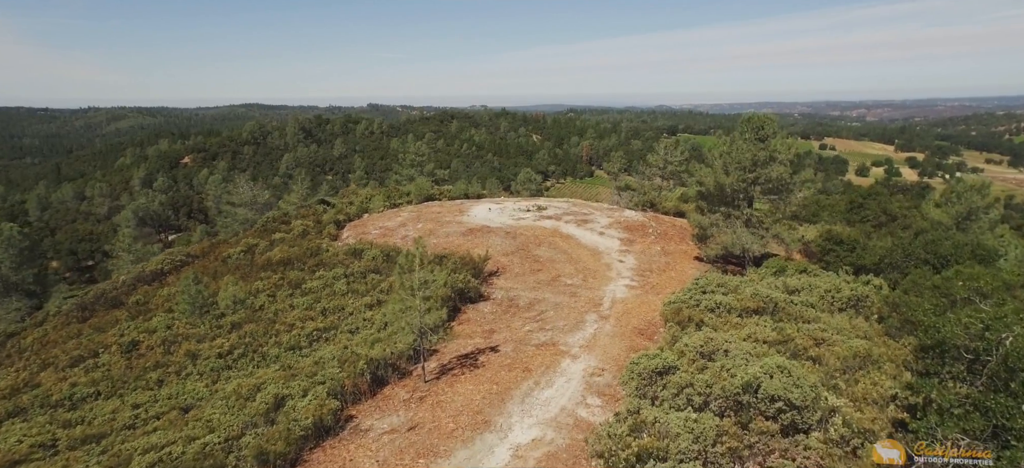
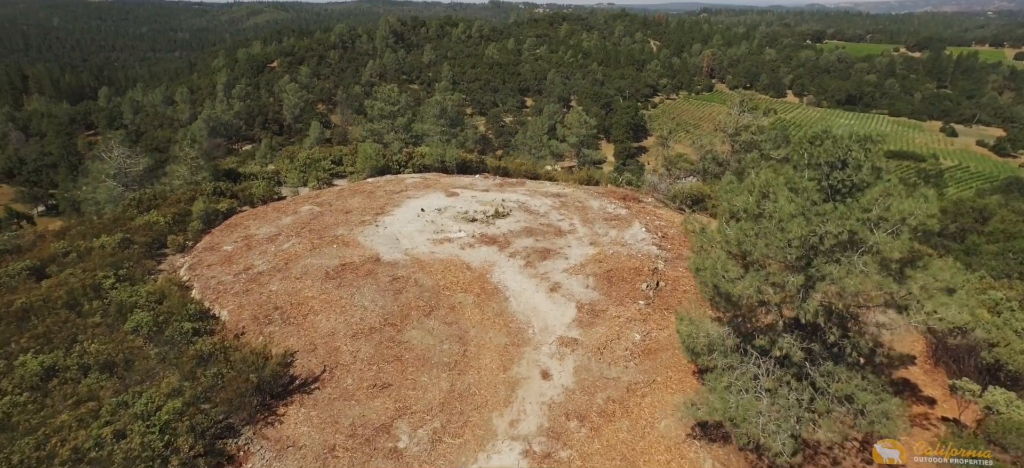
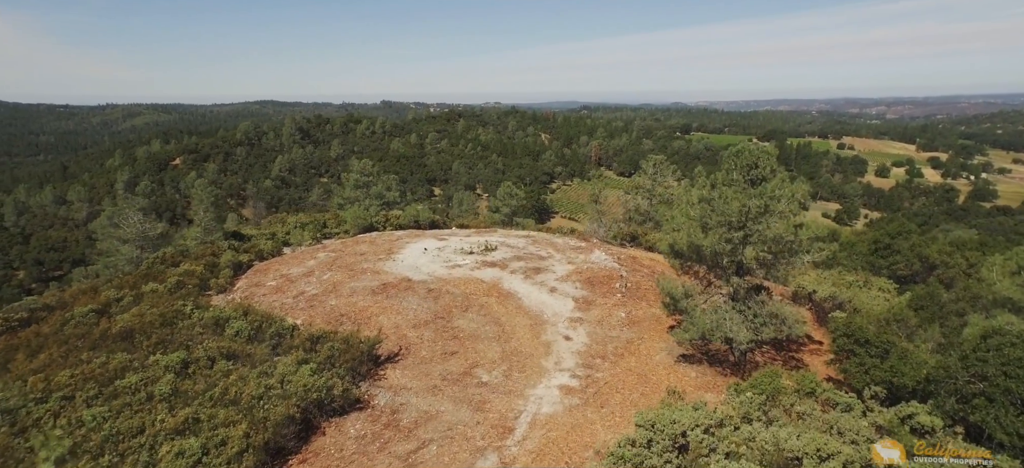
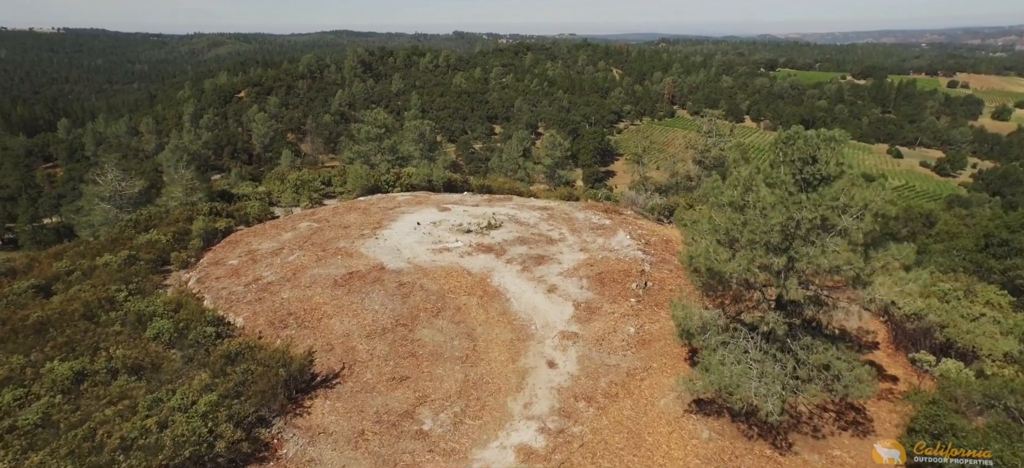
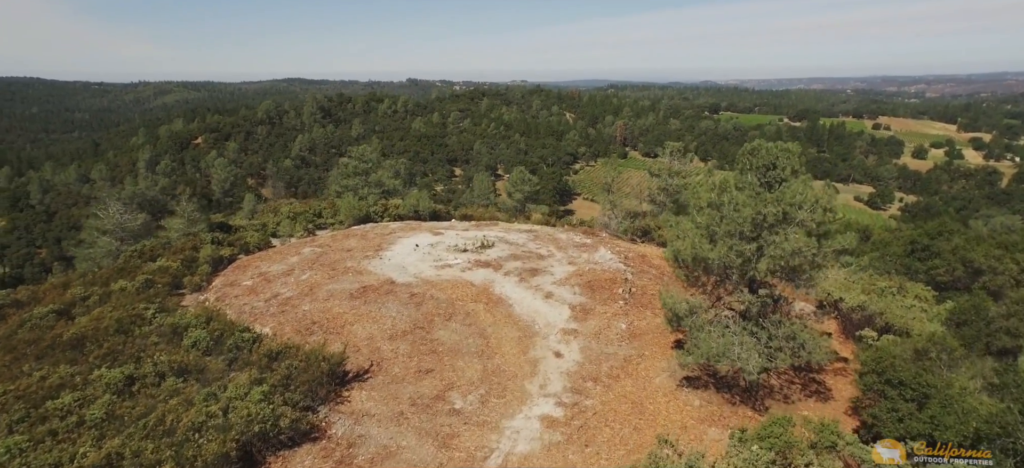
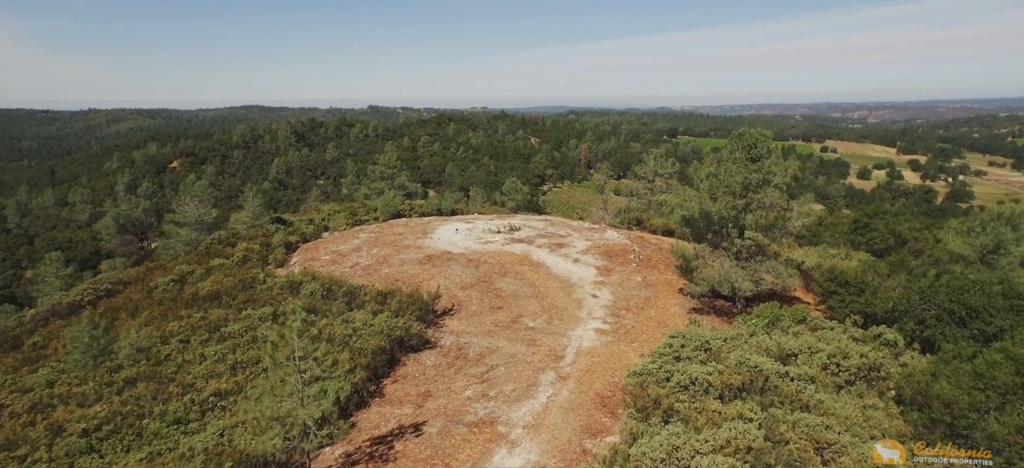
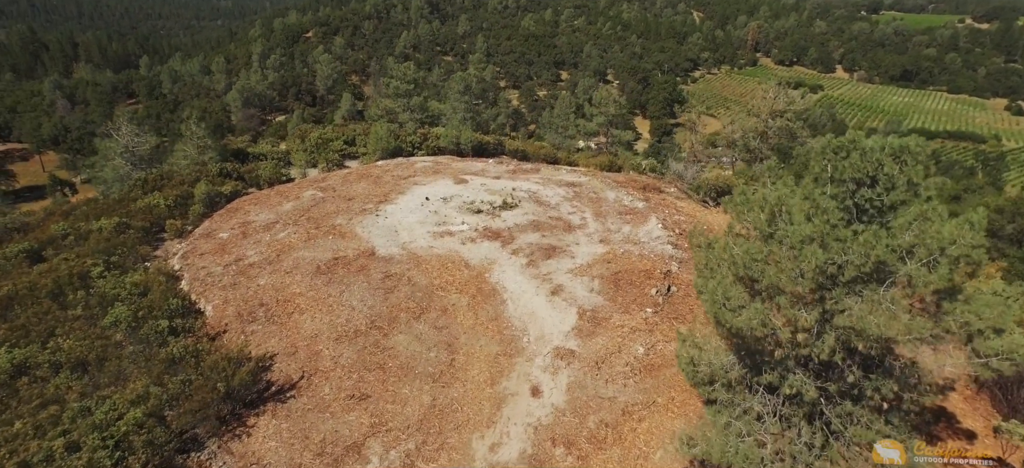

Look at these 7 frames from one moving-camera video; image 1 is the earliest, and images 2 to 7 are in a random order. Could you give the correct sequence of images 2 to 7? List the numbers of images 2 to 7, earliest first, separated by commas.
6, 3, 5, 4, 2, 7
